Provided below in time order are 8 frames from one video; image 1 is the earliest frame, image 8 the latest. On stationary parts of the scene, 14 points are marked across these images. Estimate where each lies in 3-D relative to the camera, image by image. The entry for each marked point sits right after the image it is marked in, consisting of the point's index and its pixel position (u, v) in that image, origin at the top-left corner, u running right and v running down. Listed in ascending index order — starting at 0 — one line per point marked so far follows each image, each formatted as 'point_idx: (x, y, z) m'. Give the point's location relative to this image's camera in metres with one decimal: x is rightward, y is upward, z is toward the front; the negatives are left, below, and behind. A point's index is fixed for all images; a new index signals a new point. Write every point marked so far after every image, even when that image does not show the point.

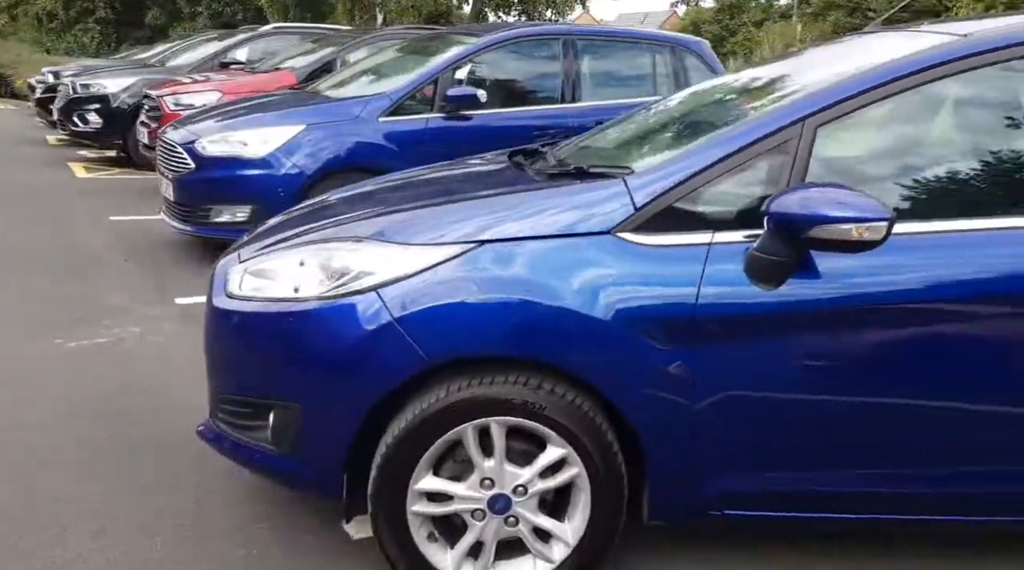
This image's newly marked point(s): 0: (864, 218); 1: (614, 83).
0: (+0.8, +0.1, +1.8) m
1: (+0.8, +1.5, +6.2) m
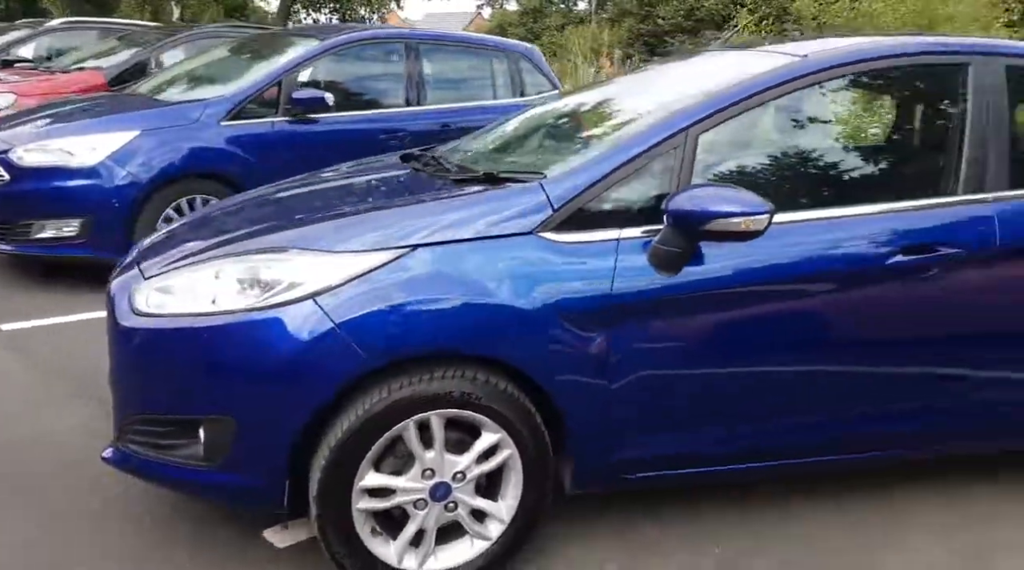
0: (+0.6, +0.2, +2.1) m
1: (-0.4, +1.5, +6.4) m
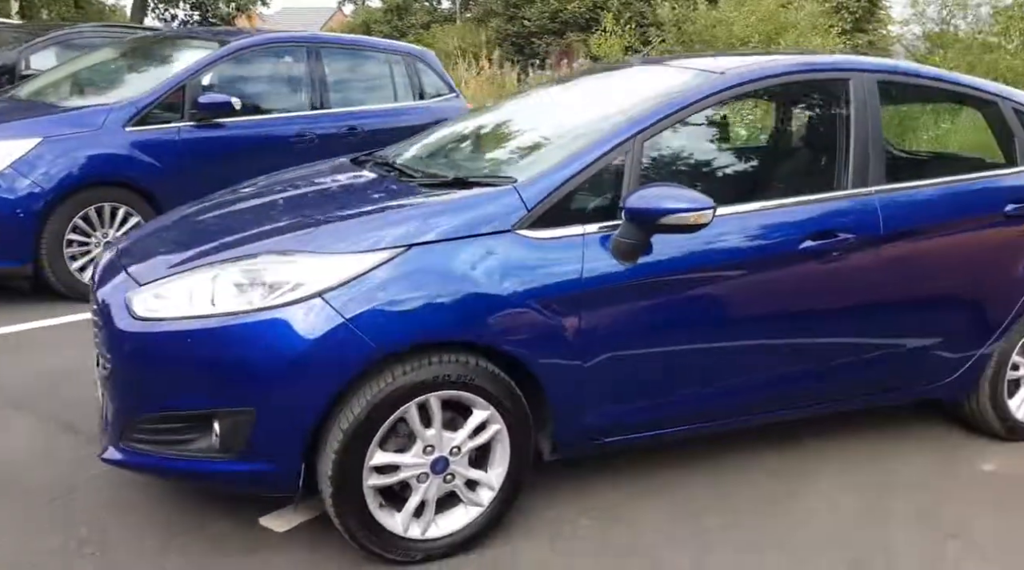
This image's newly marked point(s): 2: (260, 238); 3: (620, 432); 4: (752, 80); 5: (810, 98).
0: (+0.6, +0.2, +2.5) m
1: (-1.2, +1.5, +6.6) m
2: (-0.7, +0.1, +2.5) m
3: (+0.4, -0.5, +2.8) m
4: (+0.9, +0.7, +3.0) m
5: (+1.2, +0.7, +3.1) m
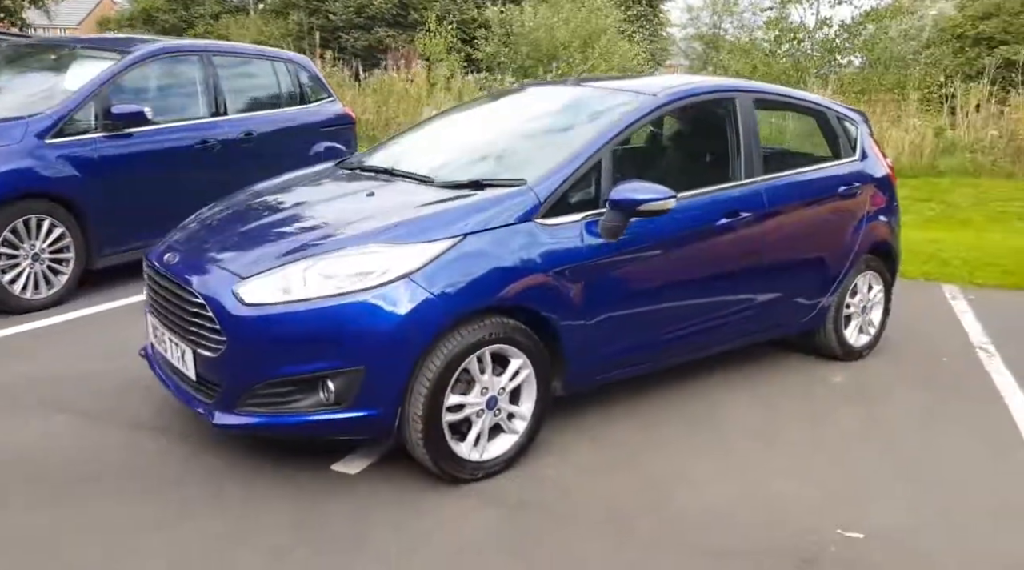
0: (+0.6, +0.4, +3.4) m
1: (-2.1, +1.5, +6.9) m
2: (-0.6, +0.2, +3.1) m
3: (+0.4, -0.4, +3.6) m
4: (+0.8, +0.9, +4.0) m
5: (+1.0, +0.9, +4.1) m
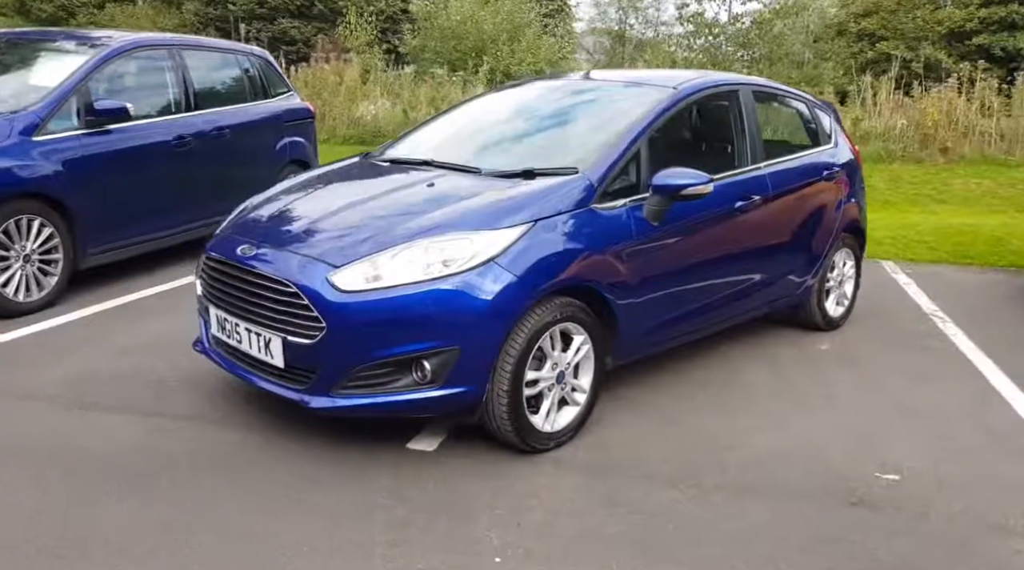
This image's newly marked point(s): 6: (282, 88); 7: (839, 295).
0: (+0.8, +0.4, +3.7) m
1: (-2.4, +1.6, +6.8) m
2: (-0.4, +0.2, +3.3) m
3: (+0.6, -0.3, +3.9) m
4: (+0.9, +1.0, +4.3) m
5: (+1.1, +1.0, +4.5) m
6: (-2.1, +1.8, +7.7) m
7: (+2.1, -0.1, +5.3) m
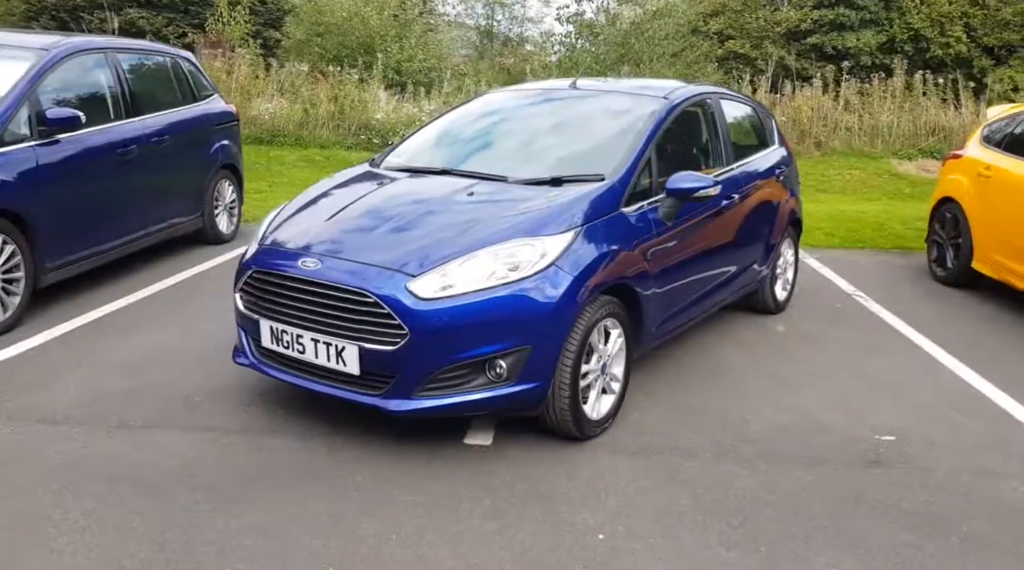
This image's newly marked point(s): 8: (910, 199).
0: (+1.0, +0.5, +4.0) m
1: (-2.8, +1.5, +6.6) m
2: (-0.2, +0.2, +3.4) m
3: (+0.7, -0.3, +4.2) m
4: (+0.9, +1.0, +4.6) m
5: (+1.1, +1.0, +4.9) m
6: (-2.7, +1.7, +7.5) m
7: (+1.9, 0.0, +5.9) m
8: (+4.8, +1.0, +10.2) m
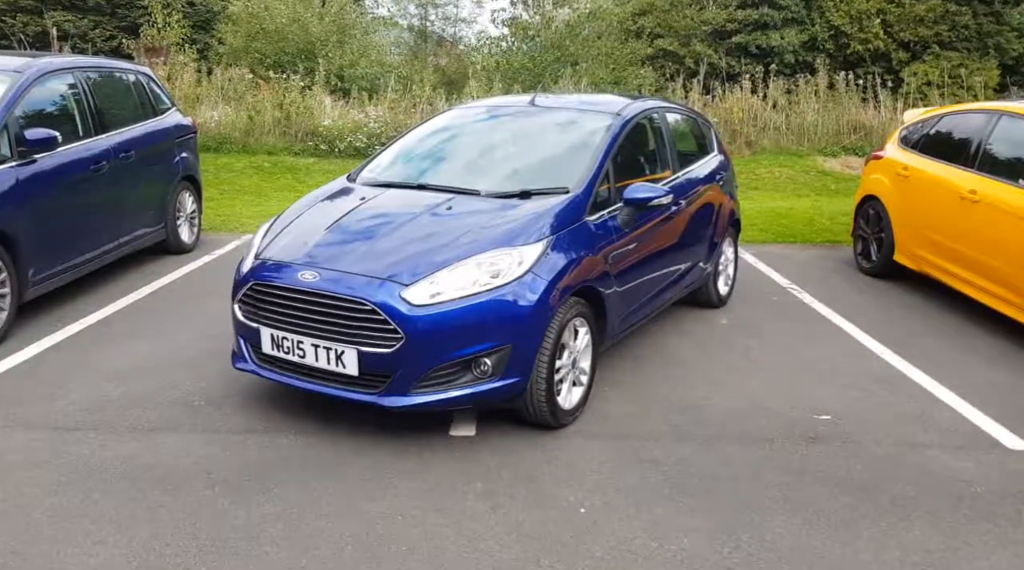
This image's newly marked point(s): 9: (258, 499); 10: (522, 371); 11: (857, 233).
0: (+0.8, +0.5, +4.5) m
1: (-3.2, +1.4, +6.7) m
2: (-0.3, +0.2, +3.8) m
3: (+0.6, -0.3, +4.7) m
4: (+0.7, +1.0, +5.1) m
5: (+0.8, +1.0, +5.3) m
6: (-3.1, +1.7, +7.6) m
7: (+1.6, +0.1, +6.4) m
8: (+4.2, +1.2, +10.9) m
9: (-1.0, -0.8, +3.3) m
10: (0.0, -0.4, +3.7) m
11: (+3.2, +0.5, +7.8) m
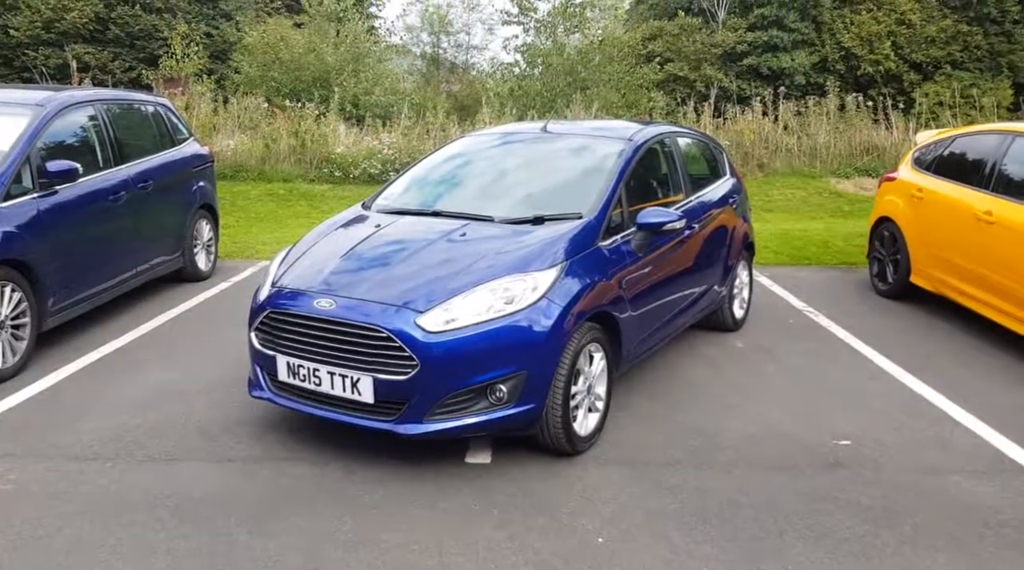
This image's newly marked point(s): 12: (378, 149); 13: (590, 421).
0: (+0.9, +0.4, +4.5) m
1: (-3.1, +1.2, +6.8) m
2: (-0.2, +0.1, +3.8) m
3: (+0.7, -0.4, +4.7) m
4: (+0.8, +0.9, +5.1) m
5: (+0.9, +0.9, +5.3) m
6: (-3.0, +1.4, +7.7) m
7: (+1.7, -0.1, +6.4) m
8: (+4.4, +0.9, +10.8) m
9: (-0.9, -1.0, +3.3) m
10: (+0.1, -0.5, +3.7) m
11: (+3.3, +0.3, +7.8) m
12: (-2.1, +2.1, +13.2) m
13: (+0.4, -0.7, +4.1) m
